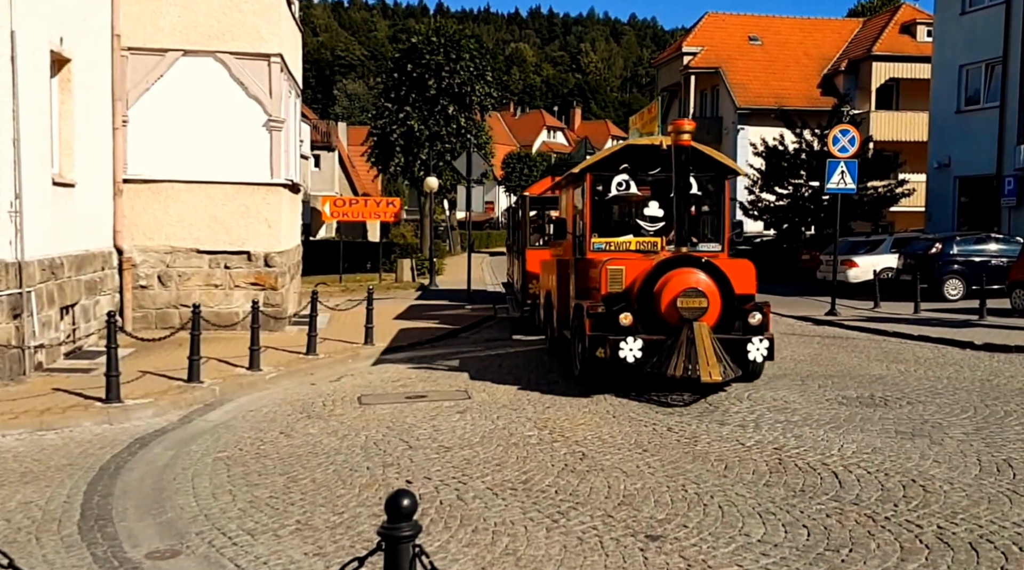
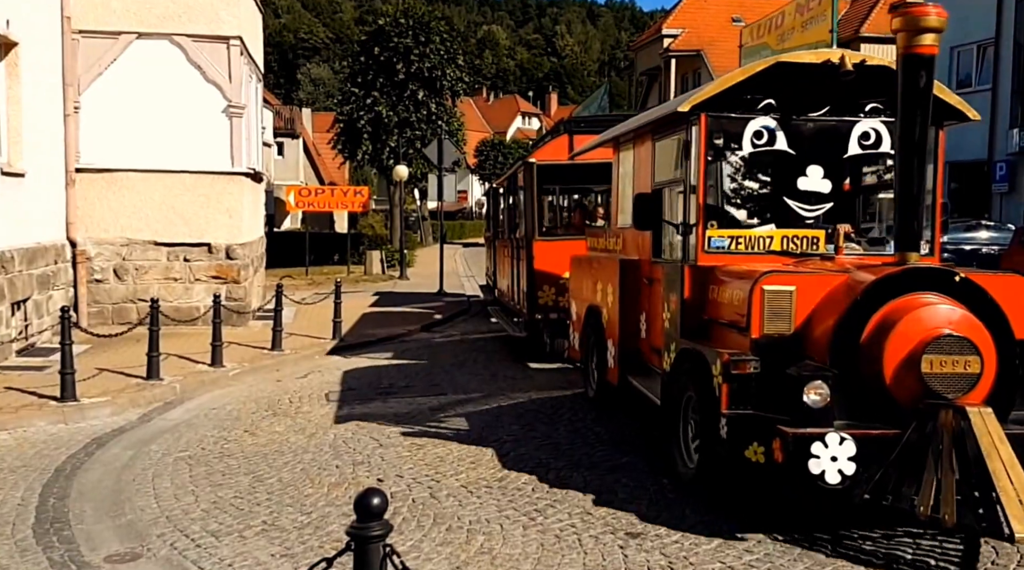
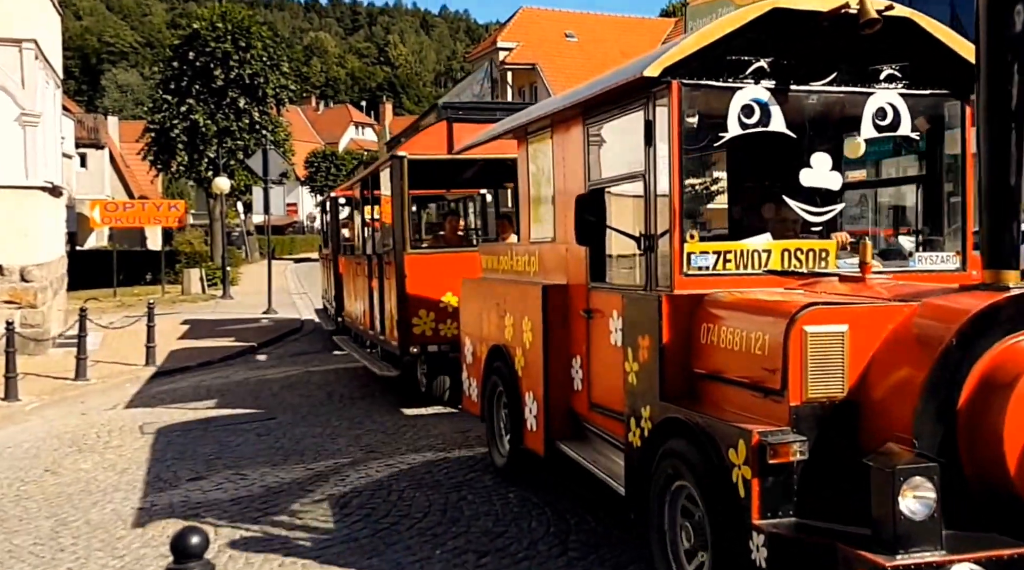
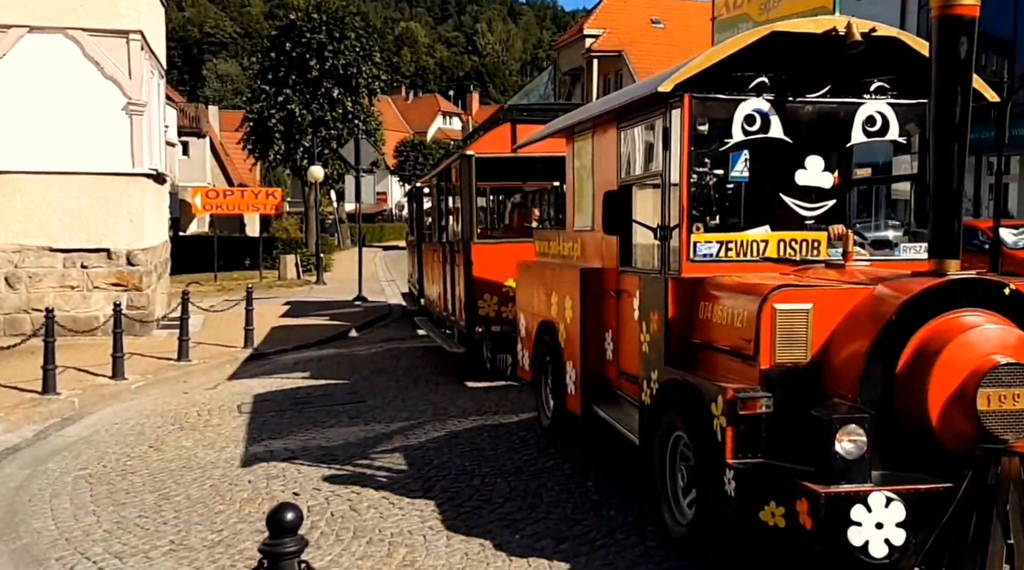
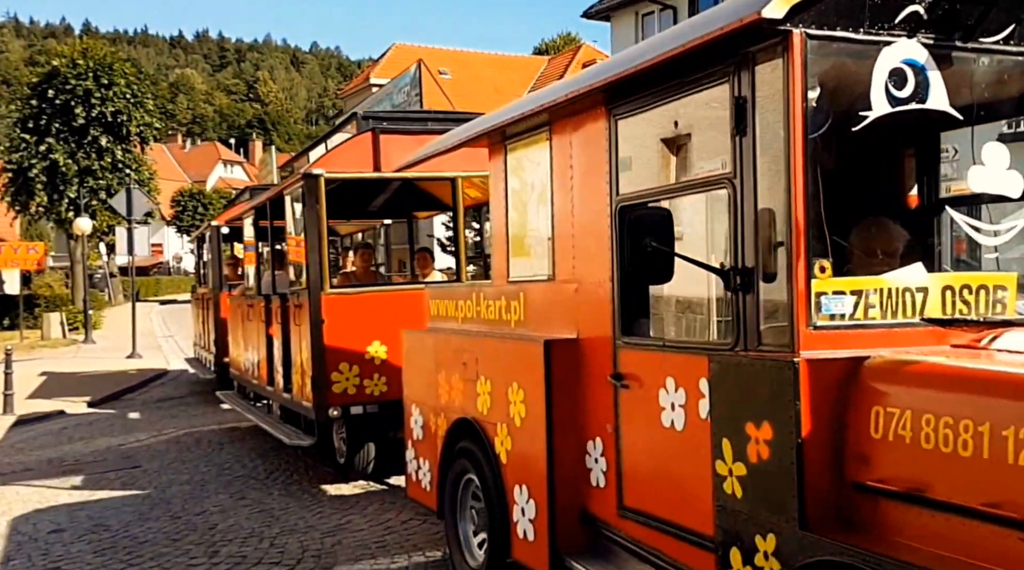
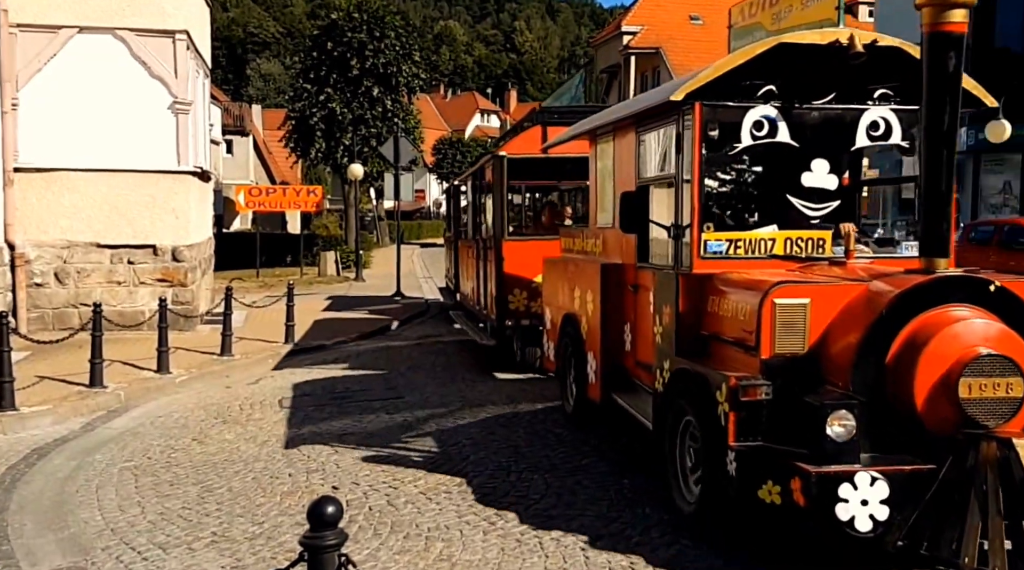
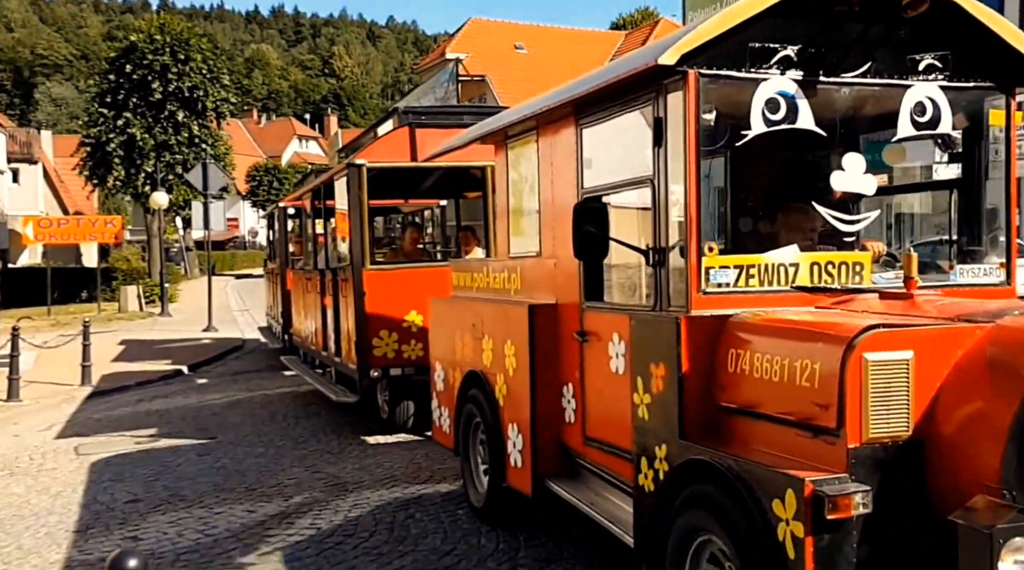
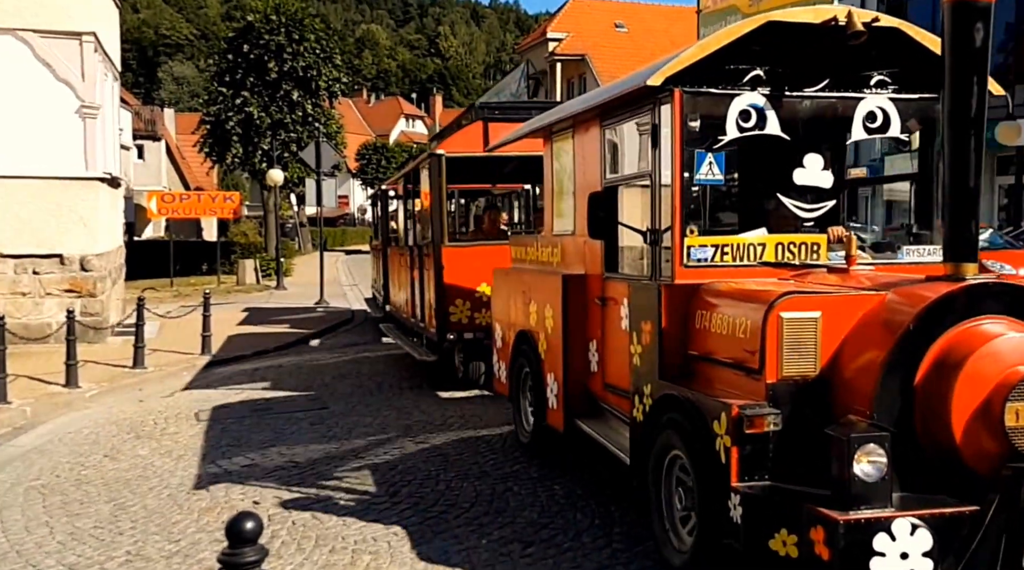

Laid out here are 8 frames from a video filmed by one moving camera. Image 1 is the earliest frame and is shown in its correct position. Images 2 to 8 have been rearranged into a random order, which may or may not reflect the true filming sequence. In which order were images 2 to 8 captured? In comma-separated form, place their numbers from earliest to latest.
2, 6, 4, 8, 3, 7, 5
